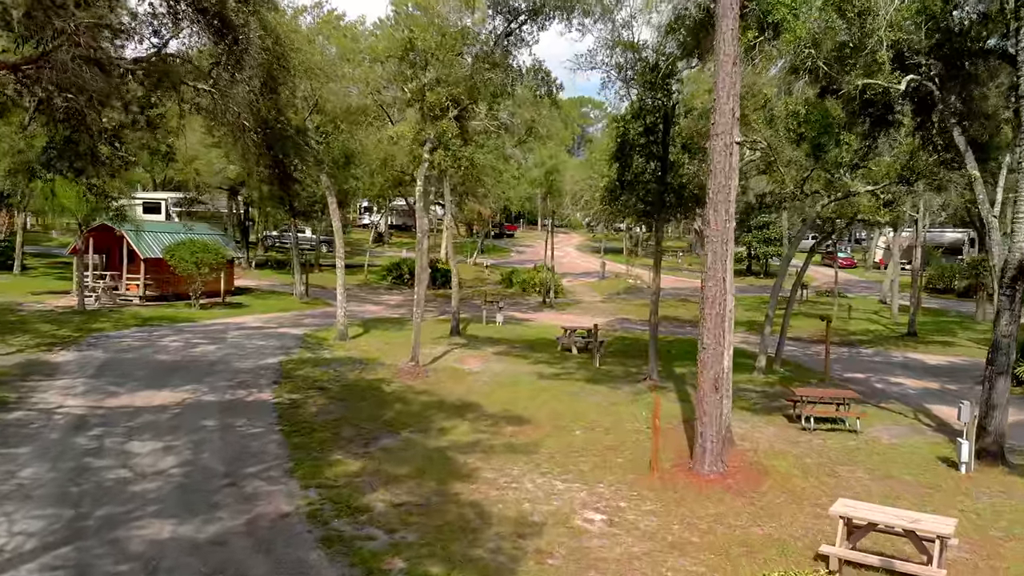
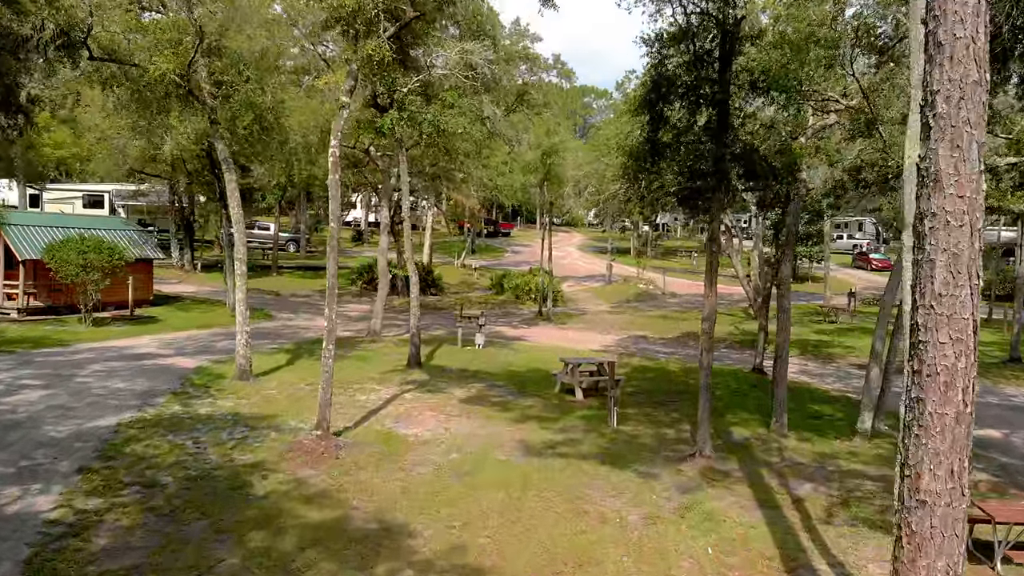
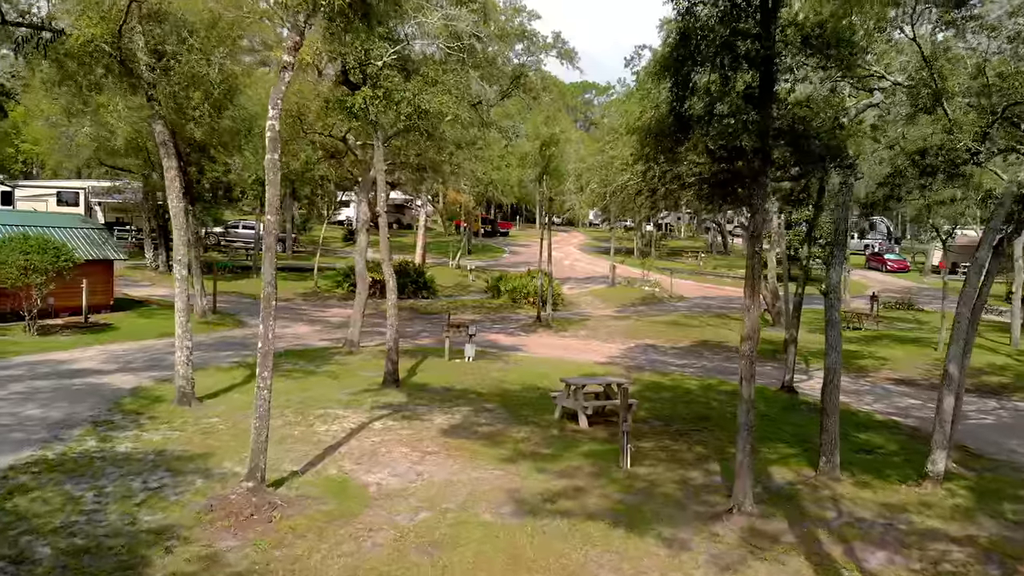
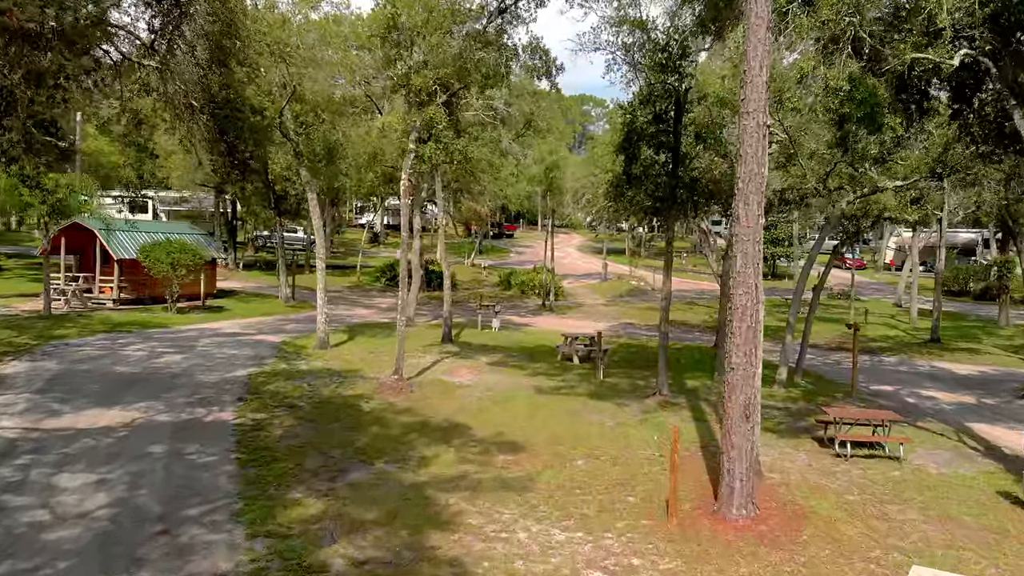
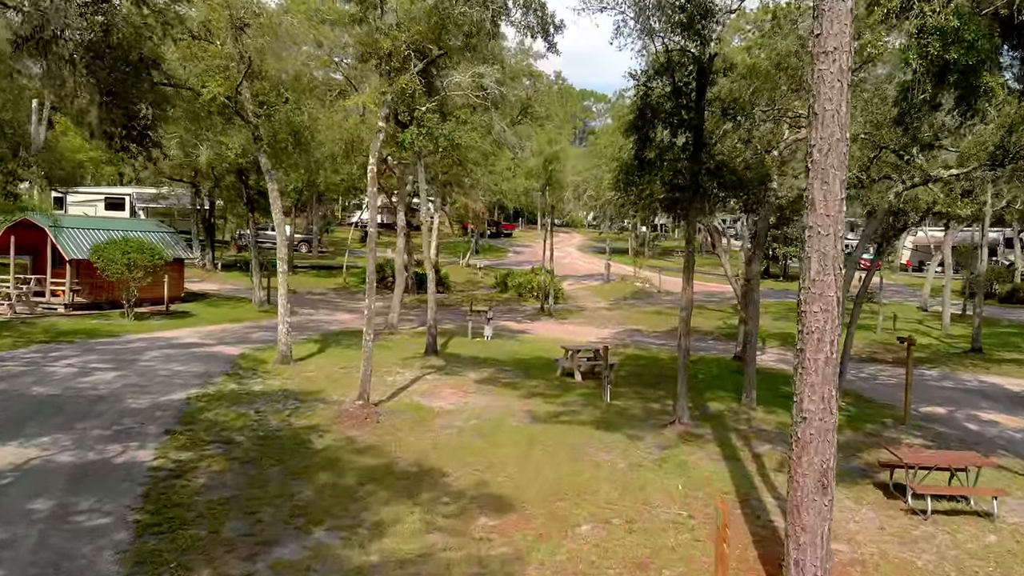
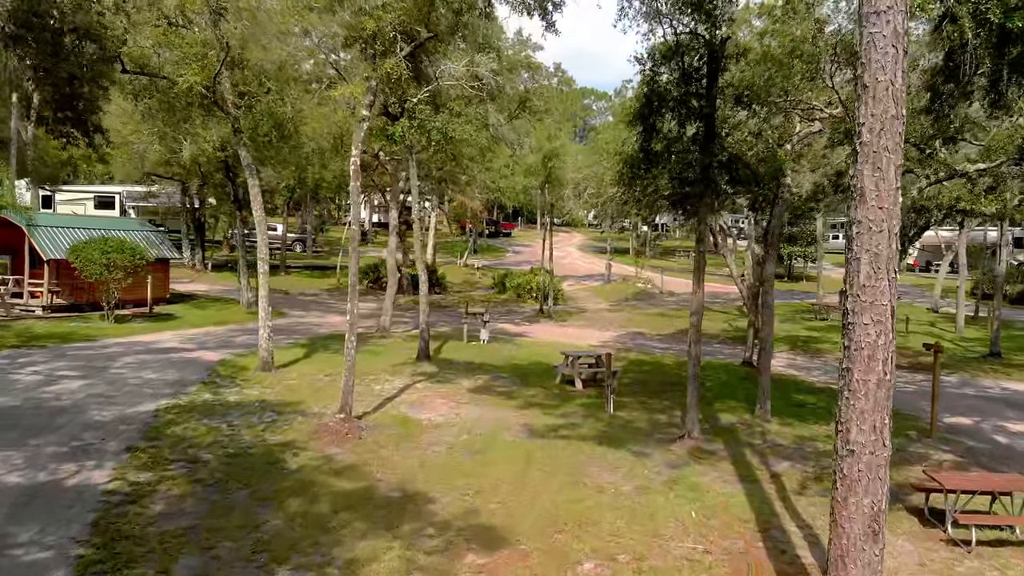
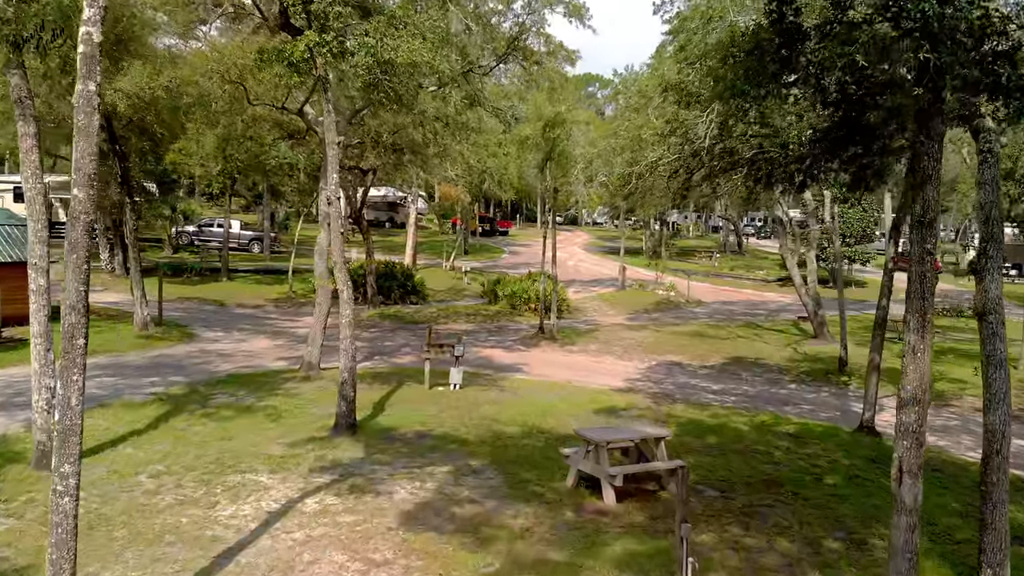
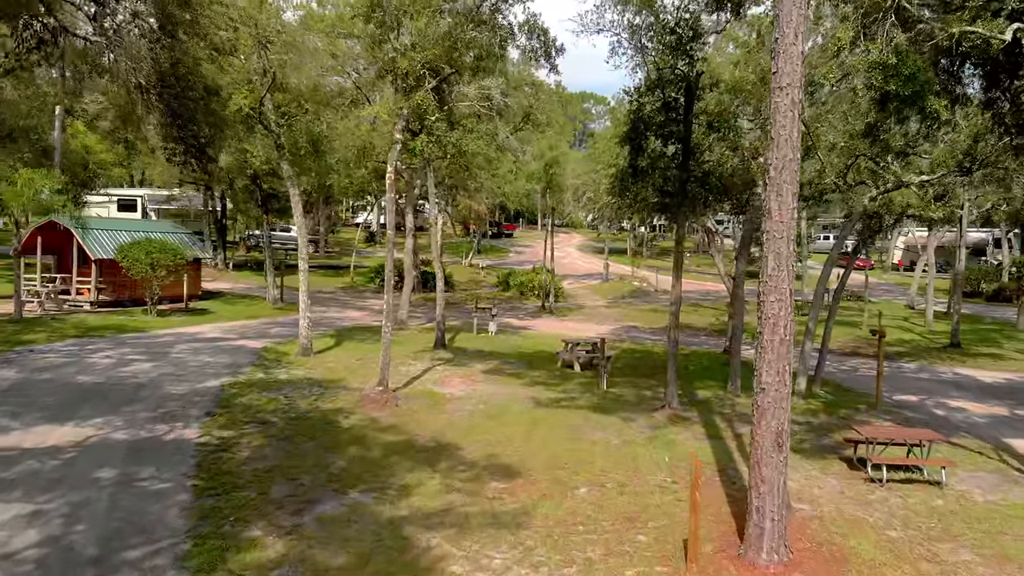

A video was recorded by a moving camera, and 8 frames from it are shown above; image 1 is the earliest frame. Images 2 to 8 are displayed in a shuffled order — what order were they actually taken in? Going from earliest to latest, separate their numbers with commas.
4, 8, 5, 6, 2, 3, 7
